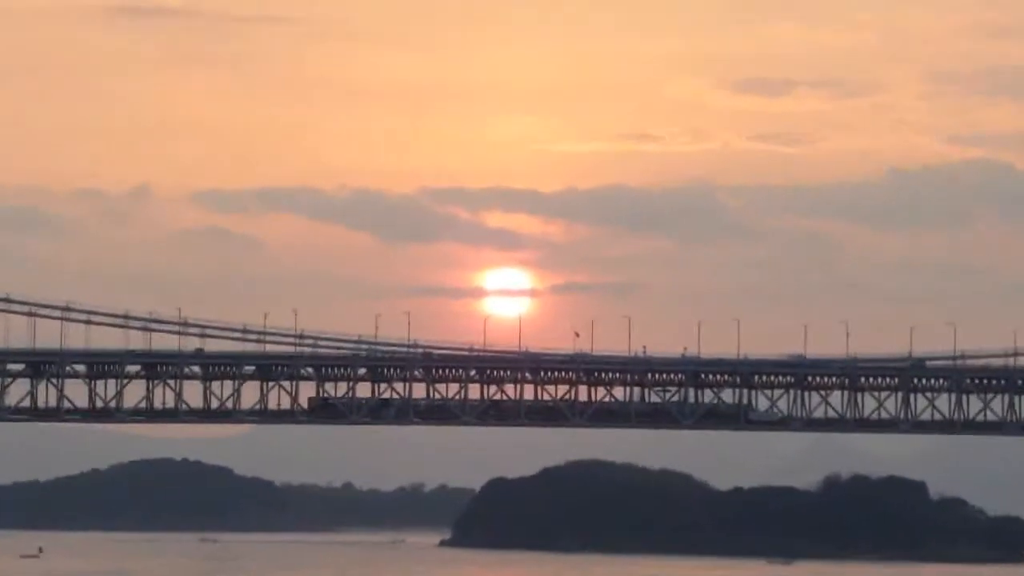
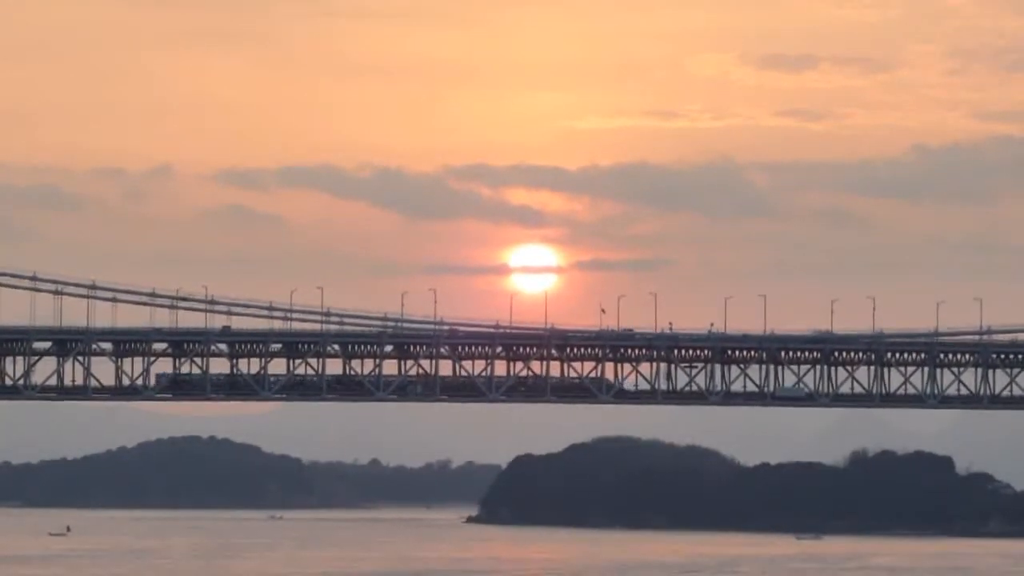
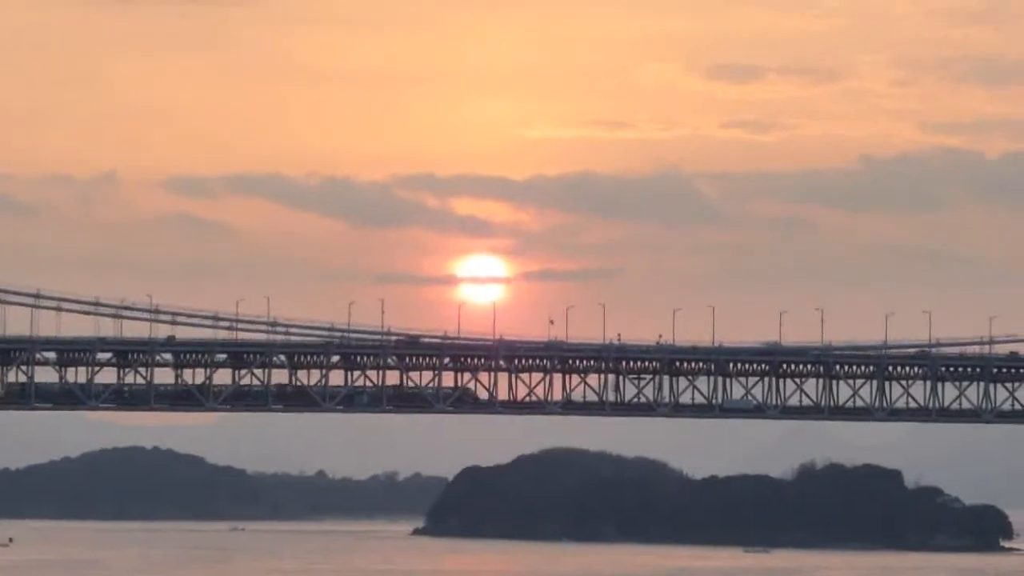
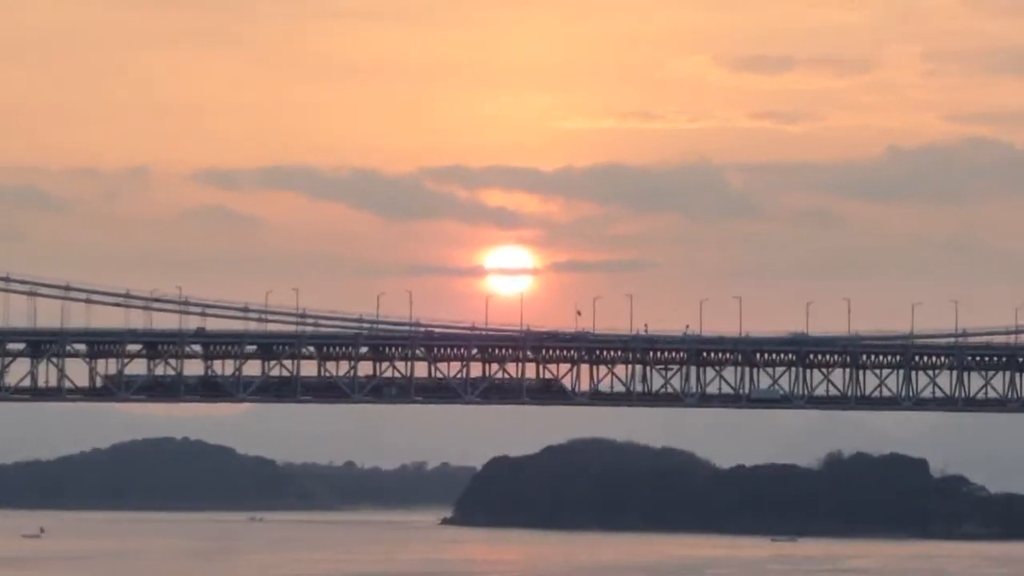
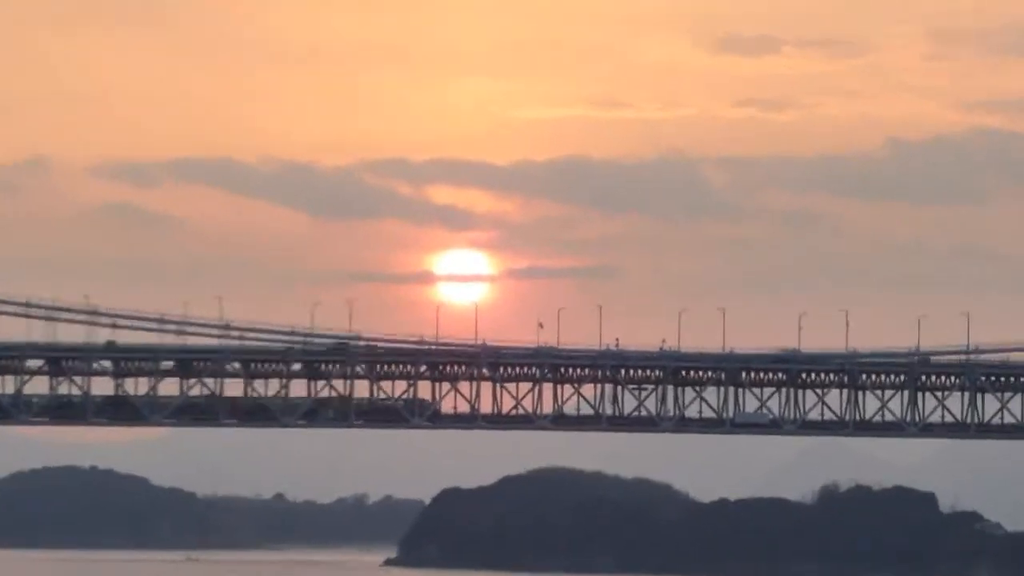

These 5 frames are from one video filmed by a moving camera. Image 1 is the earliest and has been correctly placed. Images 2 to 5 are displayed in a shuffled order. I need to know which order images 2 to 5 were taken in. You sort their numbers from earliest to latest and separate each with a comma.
2, 4, 3, 5
